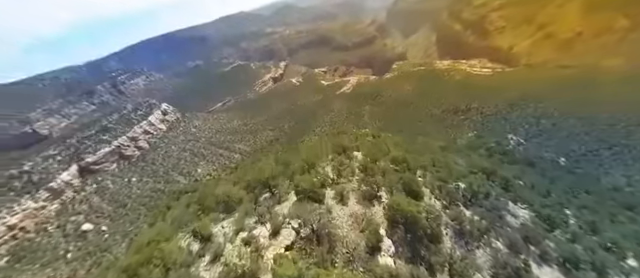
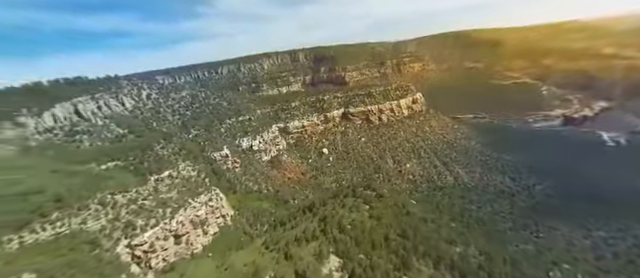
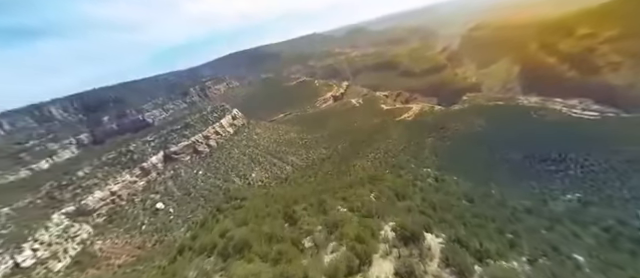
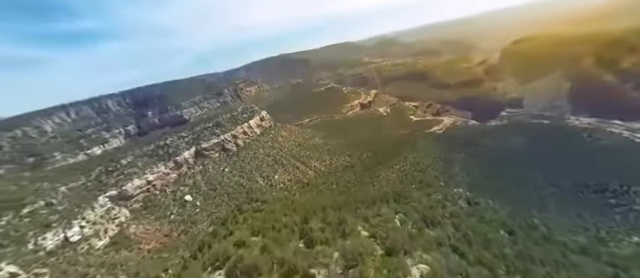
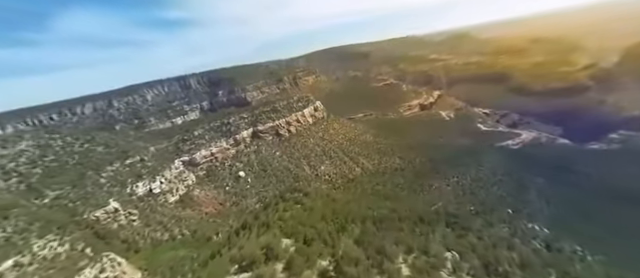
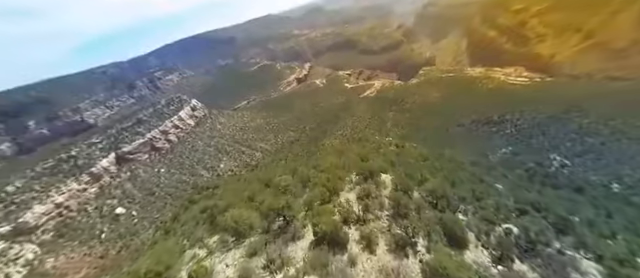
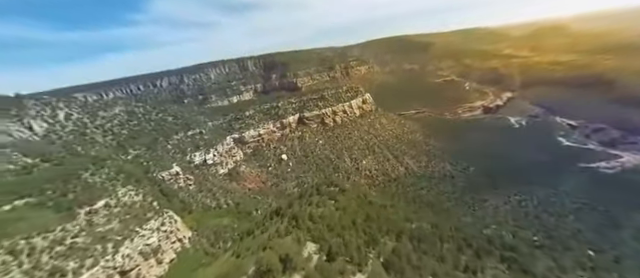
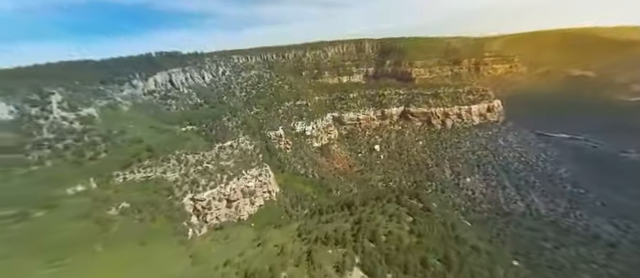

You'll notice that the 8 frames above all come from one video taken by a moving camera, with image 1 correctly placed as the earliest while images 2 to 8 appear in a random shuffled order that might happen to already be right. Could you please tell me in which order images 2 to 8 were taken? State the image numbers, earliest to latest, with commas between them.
6, 3, 4, 5, 7, 2, 8
